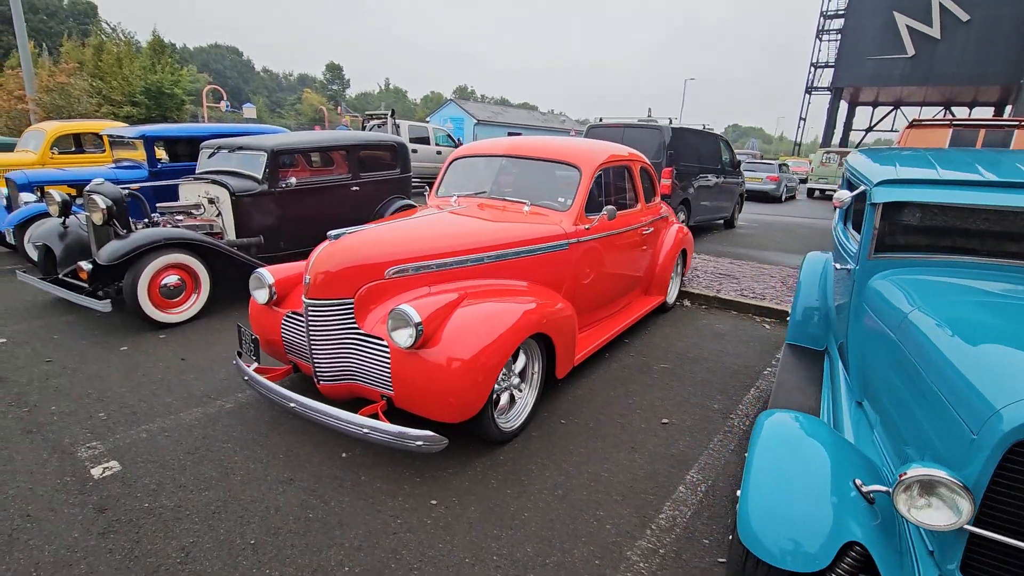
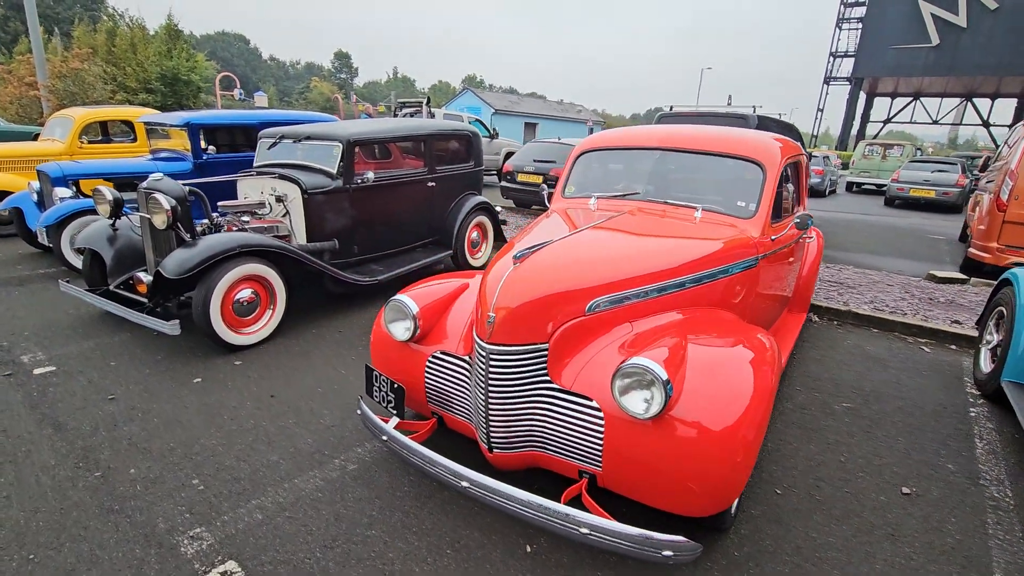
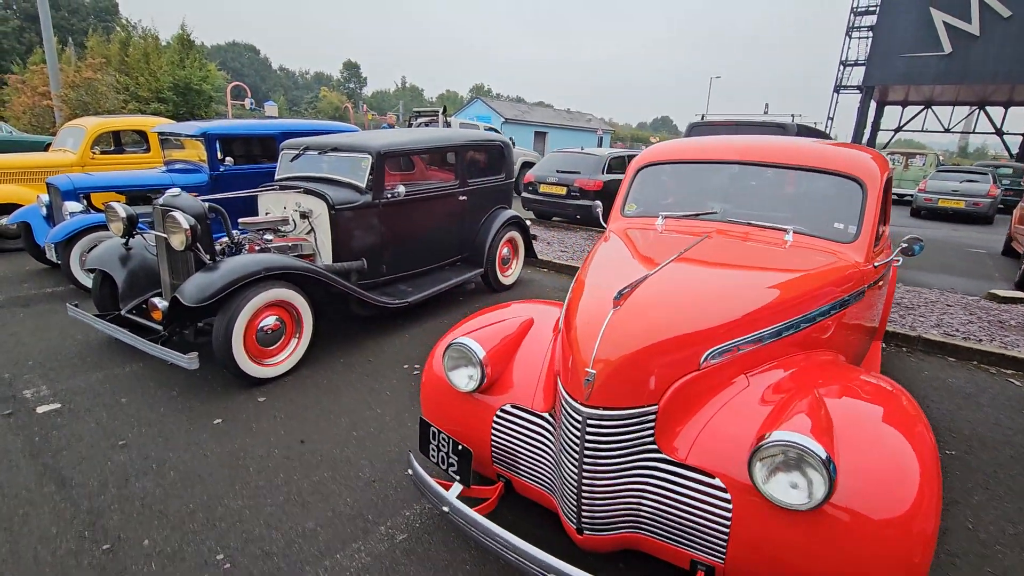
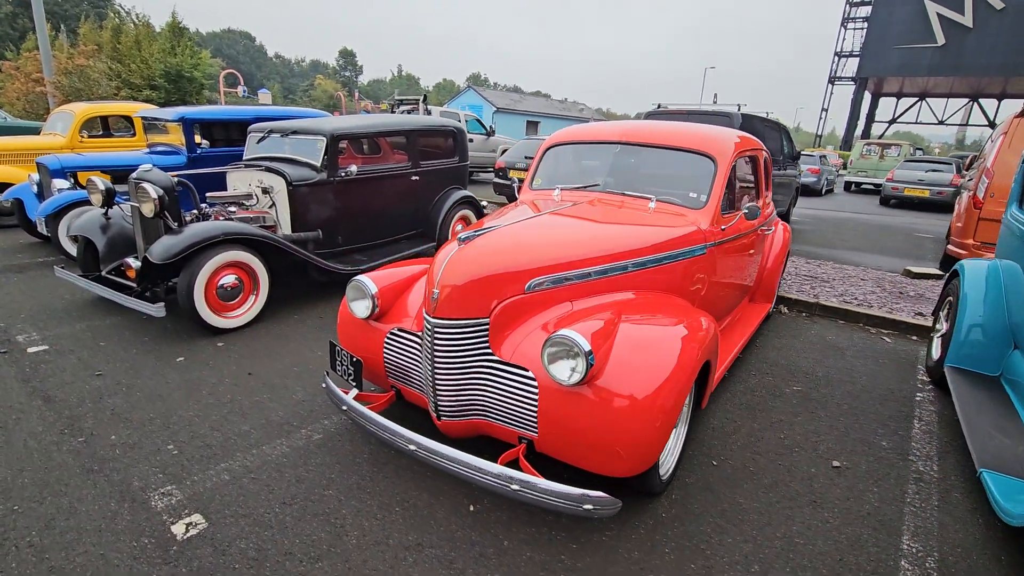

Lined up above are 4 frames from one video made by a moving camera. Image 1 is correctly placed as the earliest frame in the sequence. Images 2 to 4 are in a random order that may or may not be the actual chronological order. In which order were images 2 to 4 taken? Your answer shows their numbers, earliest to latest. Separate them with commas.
4, 2, 3
